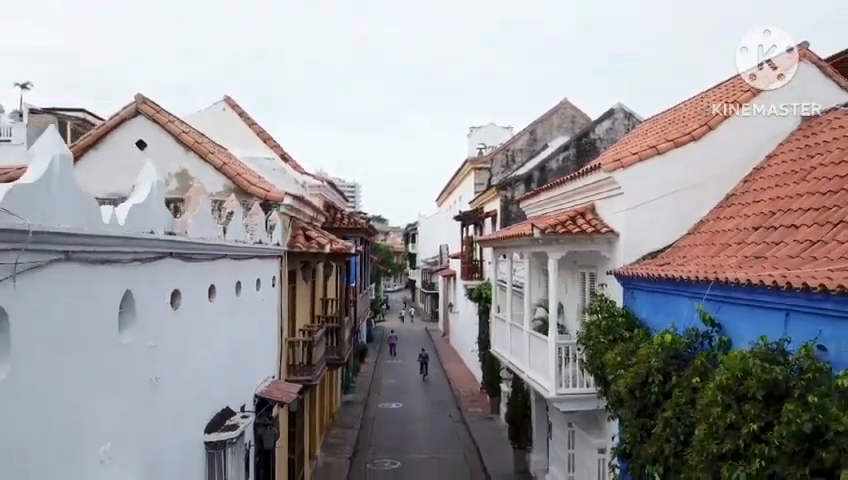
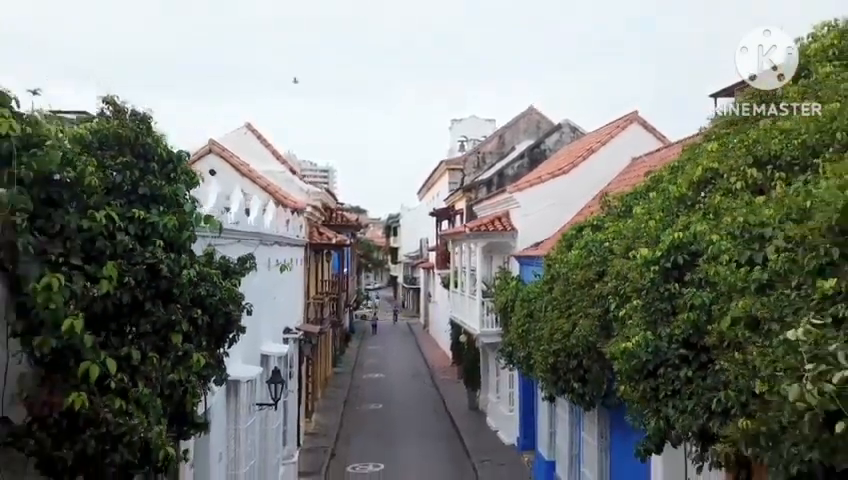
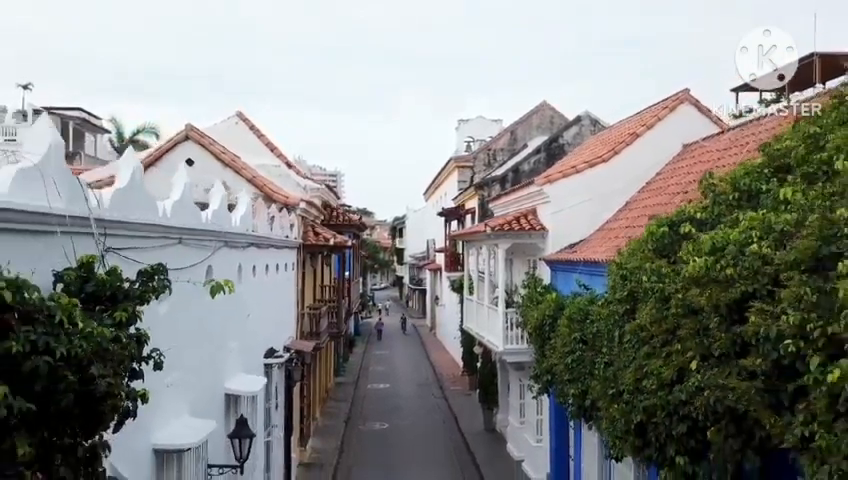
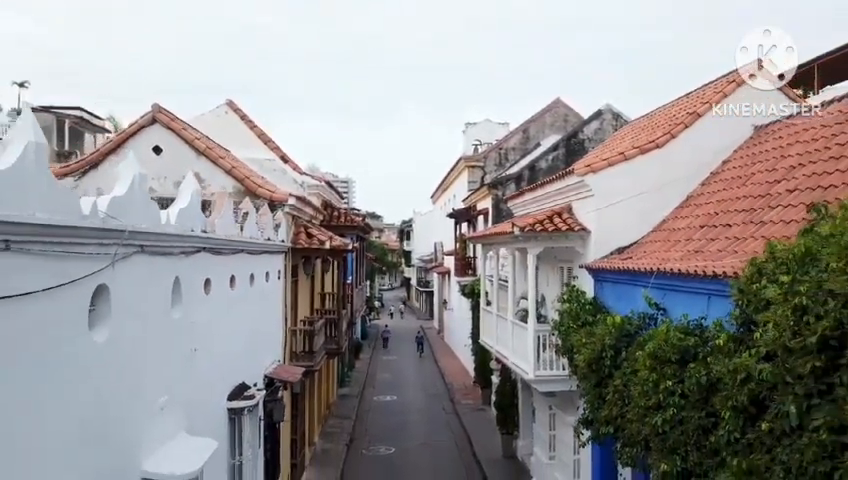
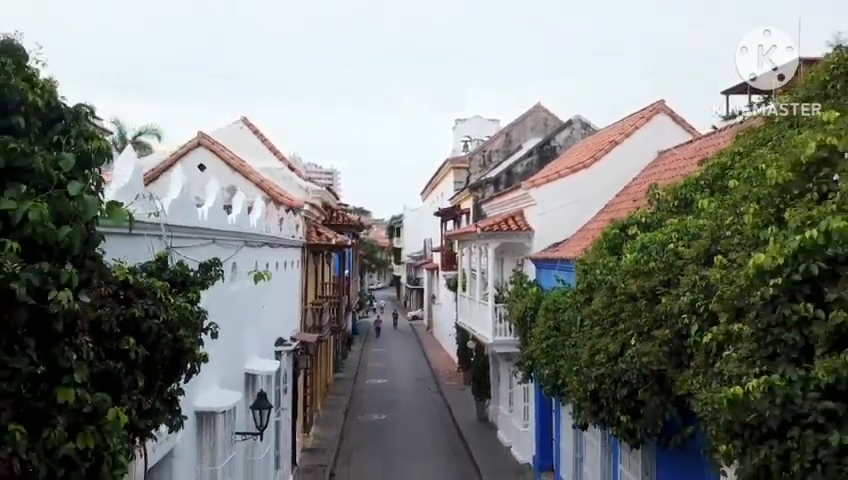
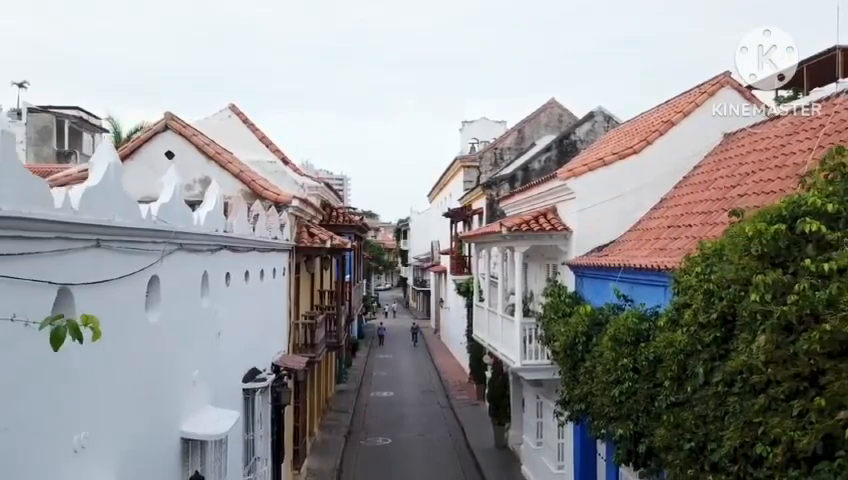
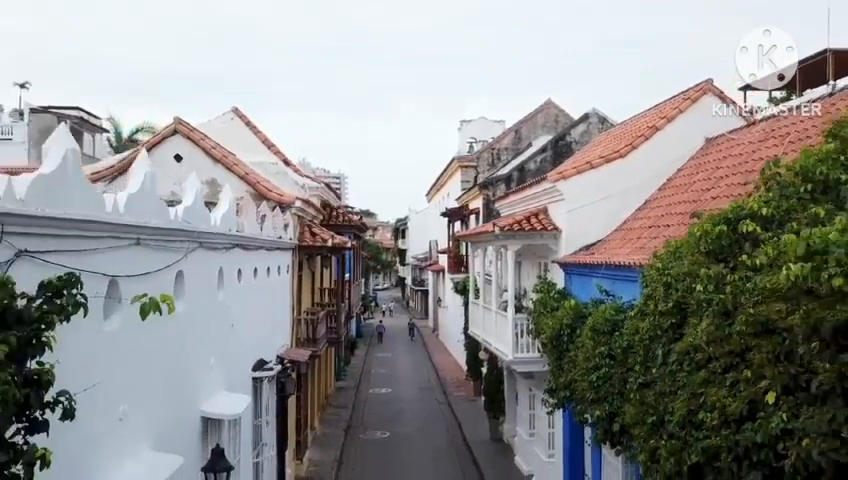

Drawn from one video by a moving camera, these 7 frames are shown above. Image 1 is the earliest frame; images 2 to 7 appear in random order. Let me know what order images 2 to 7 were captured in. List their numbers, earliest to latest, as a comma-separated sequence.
4, 6, 7, 3, 5, 2
